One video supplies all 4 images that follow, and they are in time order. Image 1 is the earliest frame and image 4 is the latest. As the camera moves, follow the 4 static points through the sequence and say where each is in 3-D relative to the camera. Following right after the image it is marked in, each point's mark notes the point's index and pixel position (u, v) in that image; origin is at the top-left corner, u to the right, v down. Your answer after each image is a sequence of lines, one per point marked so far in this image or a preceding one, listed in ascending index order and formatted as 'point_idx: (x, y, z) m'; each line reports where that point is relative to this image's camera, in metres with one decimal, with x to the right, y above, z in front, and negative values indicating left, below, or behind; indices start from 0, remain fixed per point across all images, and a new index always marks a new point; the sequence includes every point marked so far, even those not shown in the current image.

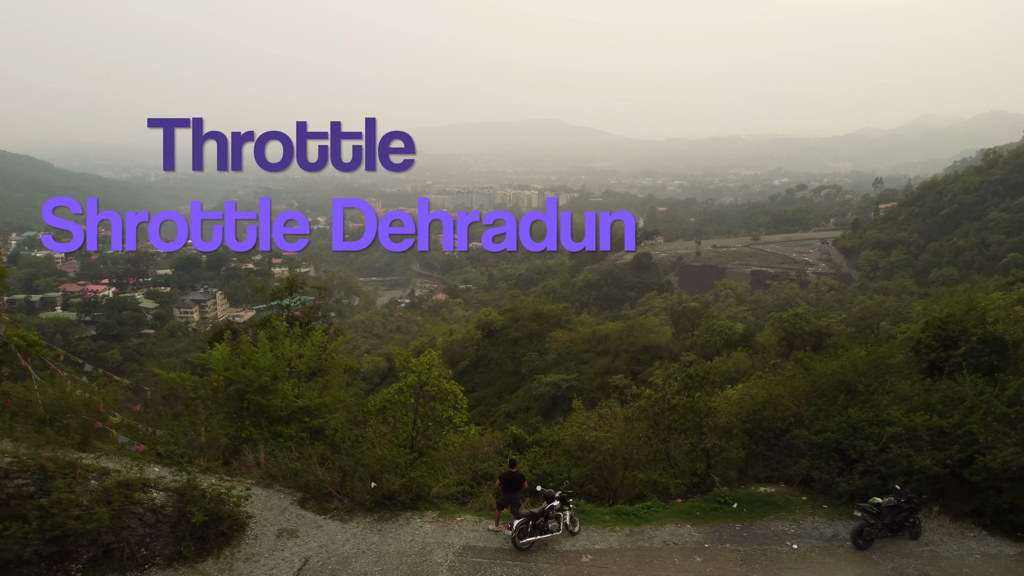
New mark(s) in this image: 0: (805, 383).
0: (+1.2, -0.4, +3.3) m
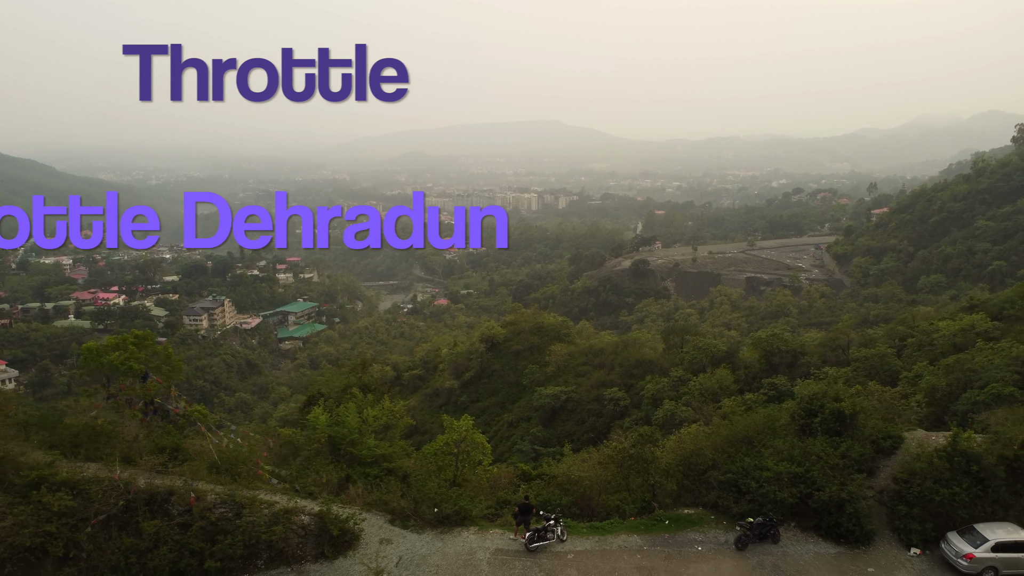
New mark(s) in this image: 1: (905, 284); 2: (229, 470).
0: (+1.3, -0.9, +4.8) m
1: (+9.9, +0.1, +19.6) m
2: (-1.6, -1.0, +4.3) m
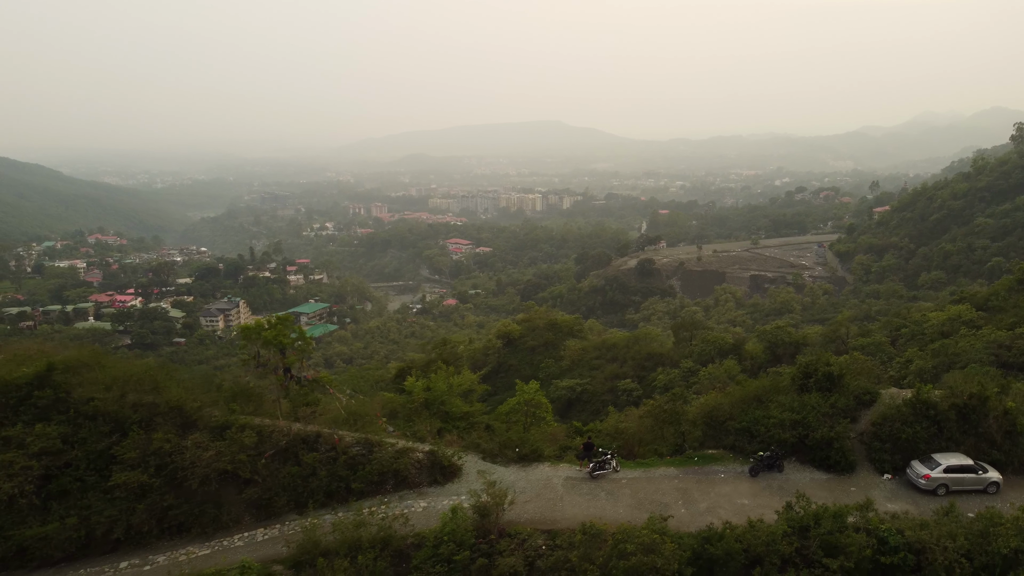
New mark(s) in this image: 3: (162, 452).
0: (+1.7, -0.8, +6.0) m
1: (+10.4, +0.2, +20.8) m
2: (-1.1, -0.9, +5.5) m
3: (-2.2, -1.0, +4.9) m
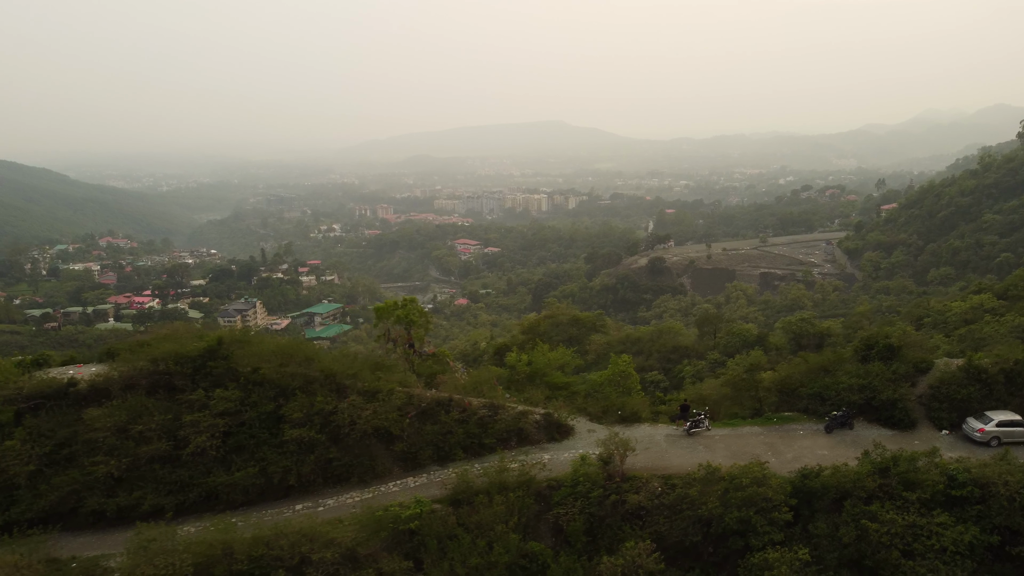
0: (+2.6, -0.7, +6.8) m
1: (+11.3, +0.4, +21.5) m
2: (-0.3, -0.8, +6.3) m
3: (-1.4, -0.9, +5.7) m
